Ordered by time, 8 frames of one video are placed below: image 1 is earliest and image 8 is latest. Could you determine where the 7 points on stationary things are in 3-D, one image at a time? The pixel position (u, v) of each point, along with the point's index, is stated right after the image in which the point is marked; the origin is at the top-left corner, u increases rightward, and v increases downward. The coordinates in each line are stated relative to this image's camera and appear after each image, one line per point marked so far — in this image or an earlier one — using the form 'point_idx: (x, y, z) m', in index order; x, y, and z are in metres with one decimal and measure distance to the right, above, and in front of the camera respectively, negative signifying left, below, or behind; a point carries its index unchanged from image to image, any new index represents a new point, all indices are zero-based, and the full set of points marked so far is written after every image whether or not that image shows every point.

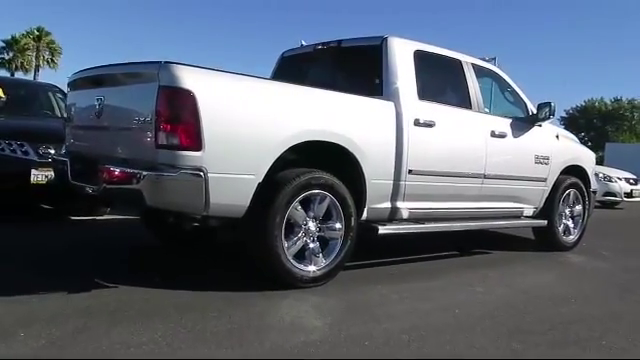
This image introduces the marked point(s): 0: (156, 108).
0: (-1.1, +0.5, +4.4) m
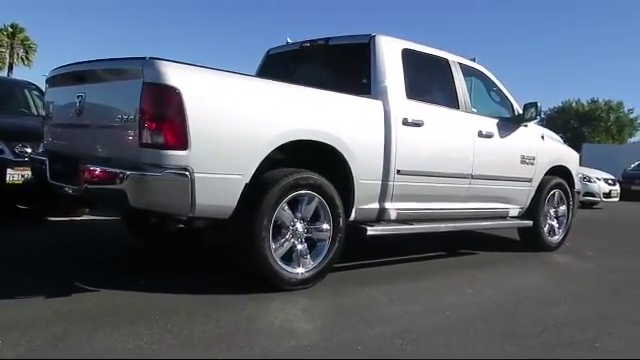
0: (-1.2, +0.5, +4.3) m
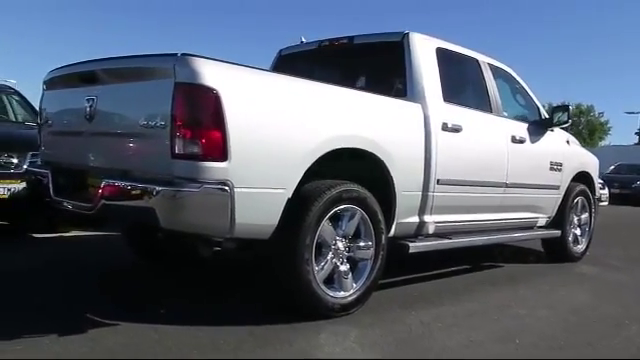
0: (-0.8, +0.4, +3.7) m
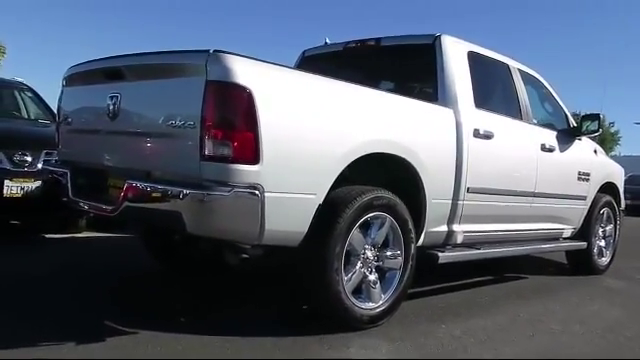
0: (-0.6, +0.4, +3.5) m
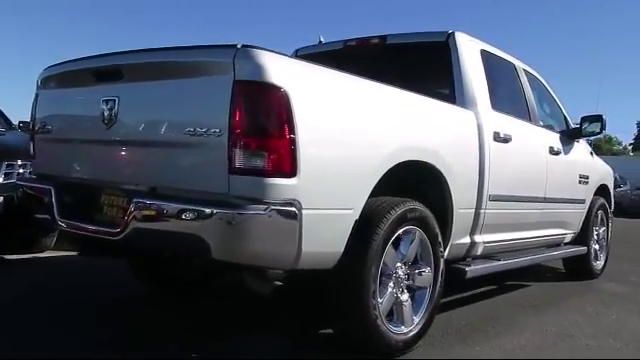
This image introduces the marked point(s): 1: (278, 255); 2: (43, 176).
0: (-0.4, +0.3, +3.0) m
1: (-0.2, -0.4, +3.0) m
2: (-1.7, 0.0, +4.1) m
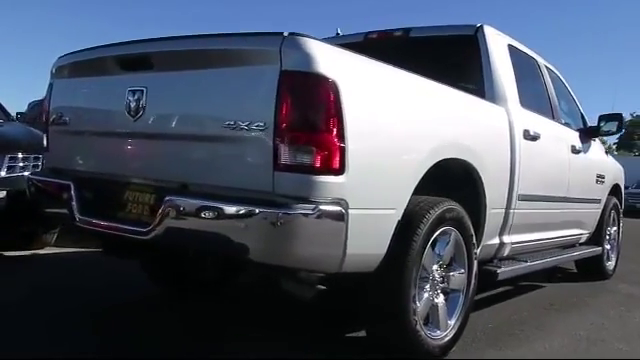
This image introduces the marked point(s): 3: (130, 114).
0: (-0.2, +0.3, +2.8) m
1: (0.0, -0.3, +2.9) m
2: (-1.5, +0.1, +3.9) m
3: (-1.0, +0.3, +3.4) m
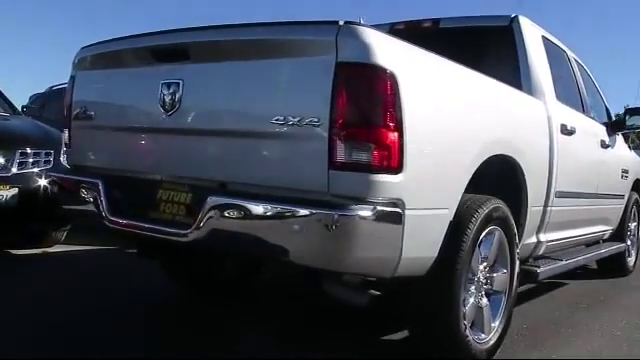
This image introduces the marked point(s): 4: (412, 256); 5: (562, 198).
0: (0.0, +0.3, +2.7) m
1: (+0.2, -0.3, +2.7) m
2: (-1.3, +0.1, +3.7) m
3: (-0.8, +0.3, +3.2) m
4: (+0.4, -0.3, +2.8) m
5: (+1.7, -0.1, +4.6) m
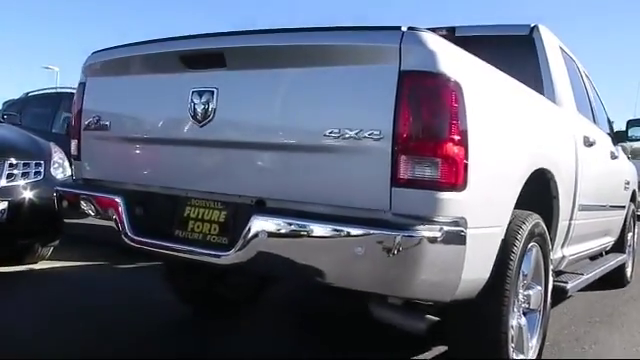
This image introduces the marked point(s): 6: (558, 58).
0: (+0.2, +0.3, +2.5) m
1: (+0.4, -0.4, +2.5) m
2: (-1.2, 0.0, +3.4) m
3: (-0.6, +0.3, +3.0) m
4: (+0.6, -0.4, +2.6) m
5: (+1.8, -0.2, +4.5) m
6: (+1.6, +0.8, +4.5) m
